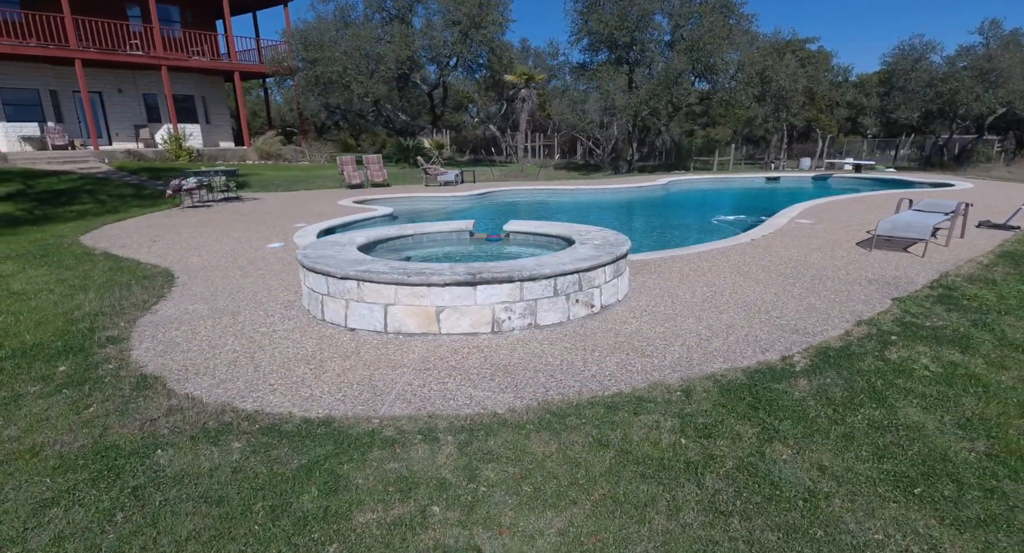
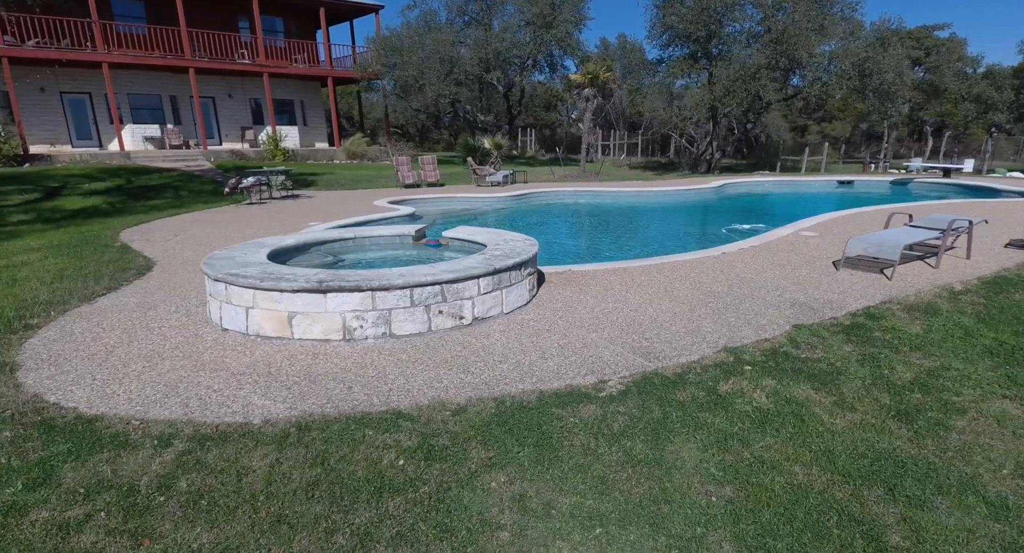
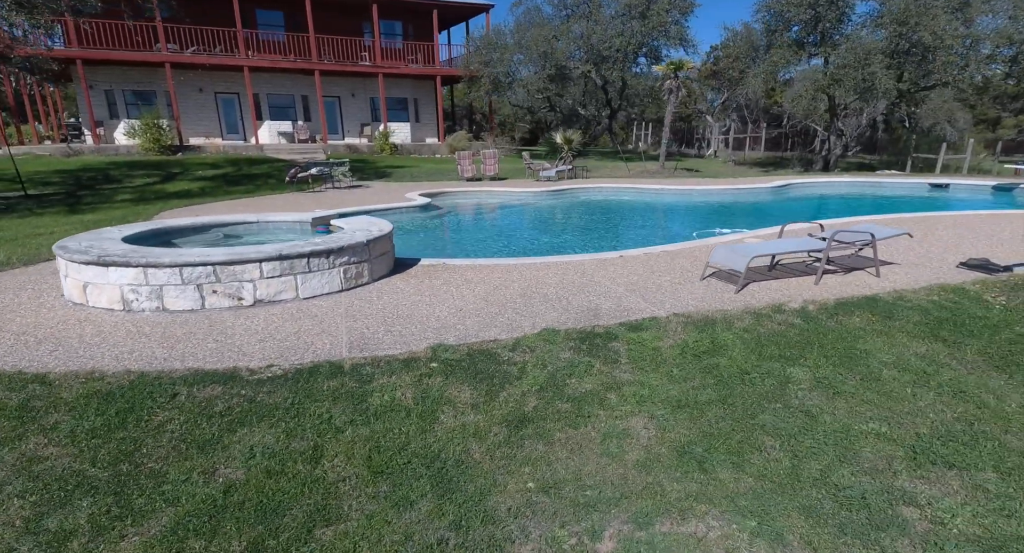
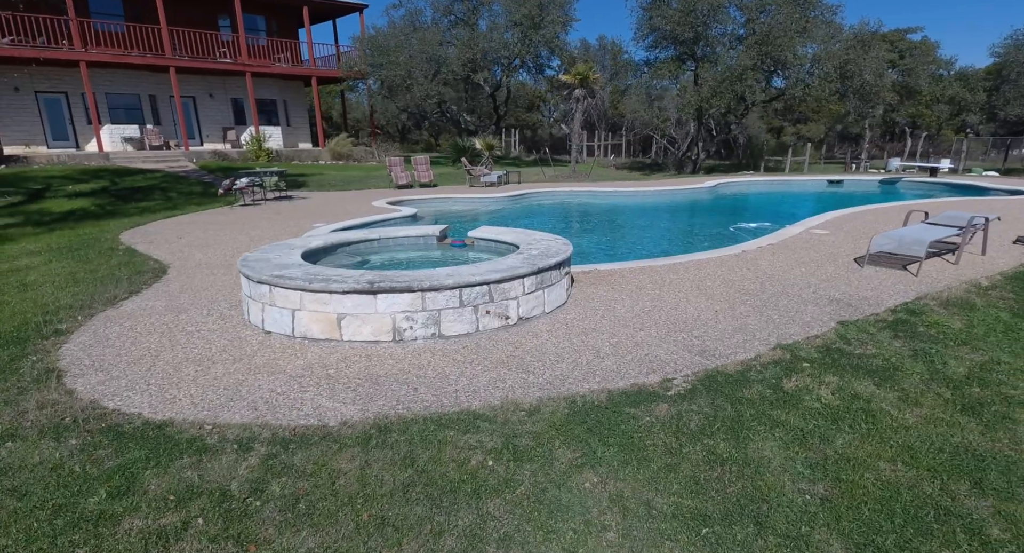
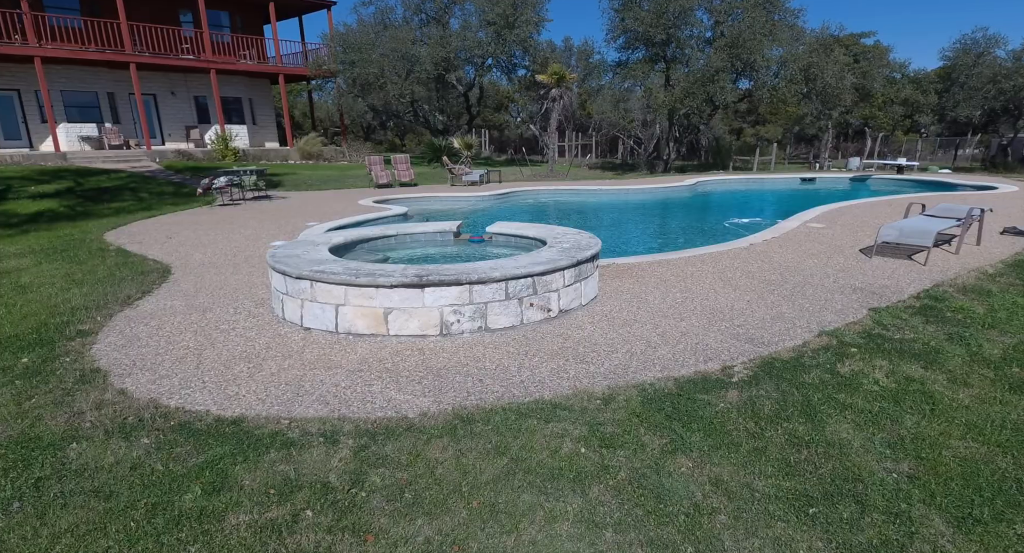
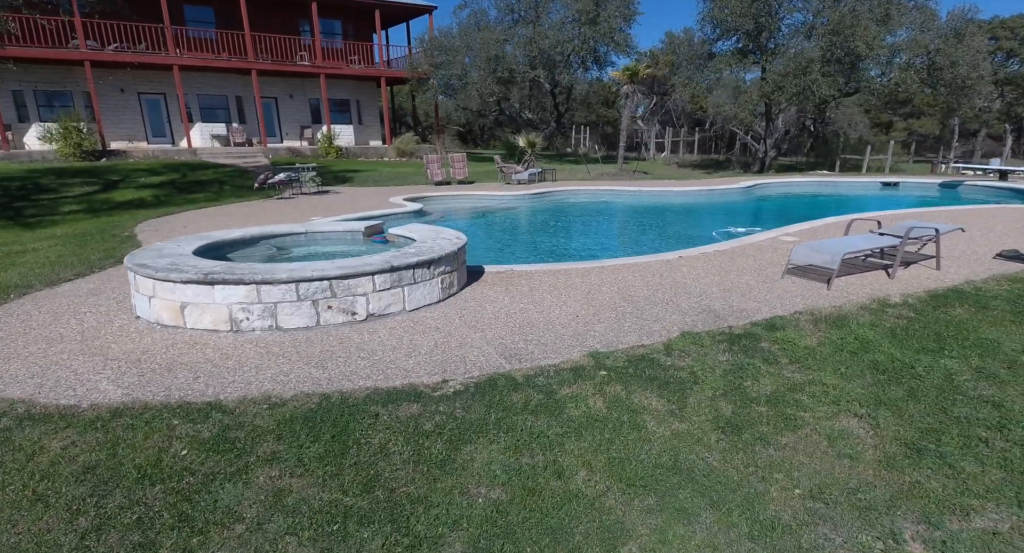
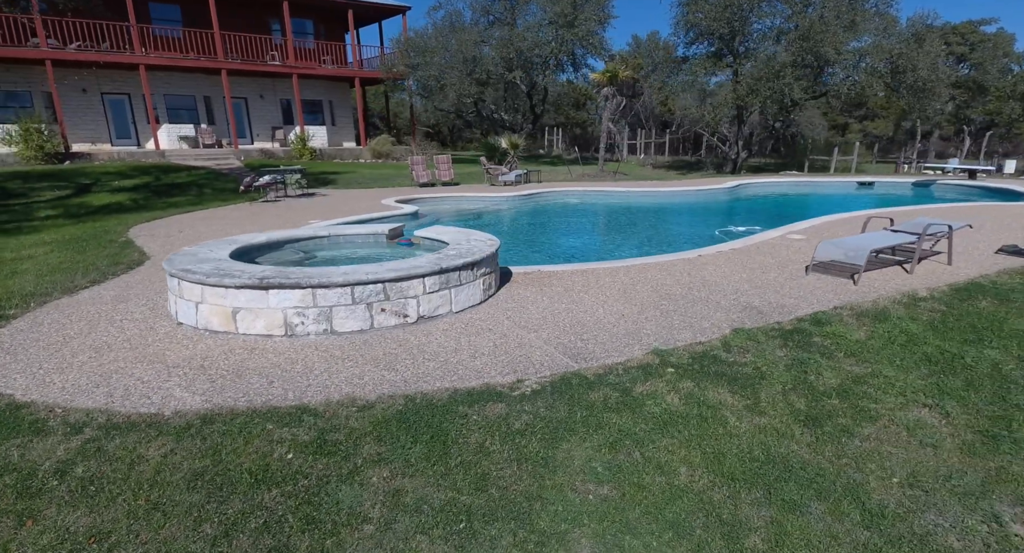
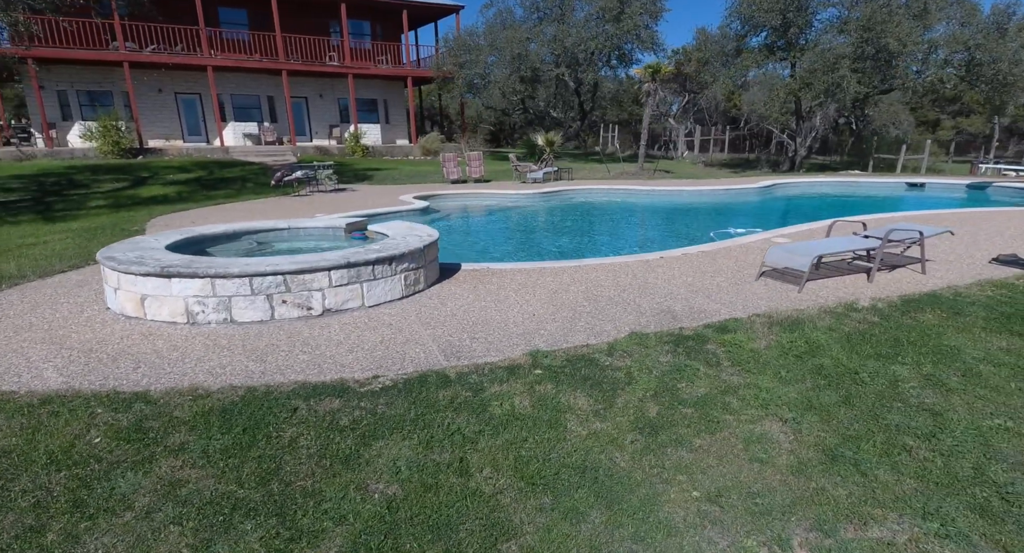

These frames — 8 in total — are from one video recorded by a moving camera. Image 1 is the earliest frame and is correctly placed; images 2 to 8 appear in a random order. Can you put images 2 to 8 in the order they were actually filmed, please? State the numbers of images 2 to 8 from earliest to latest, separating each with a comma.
5, 4, 2, 7, 6, 8, 3
